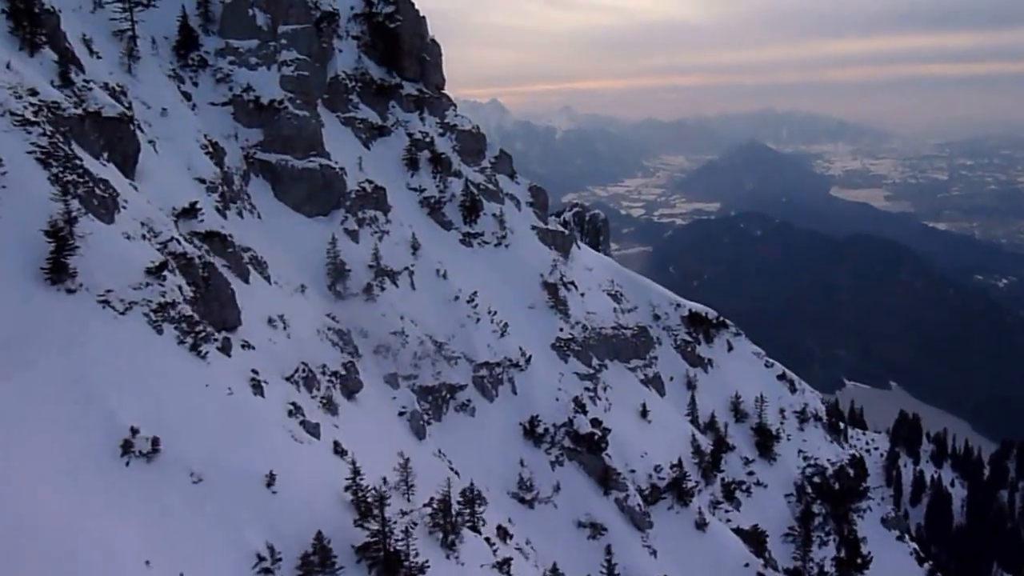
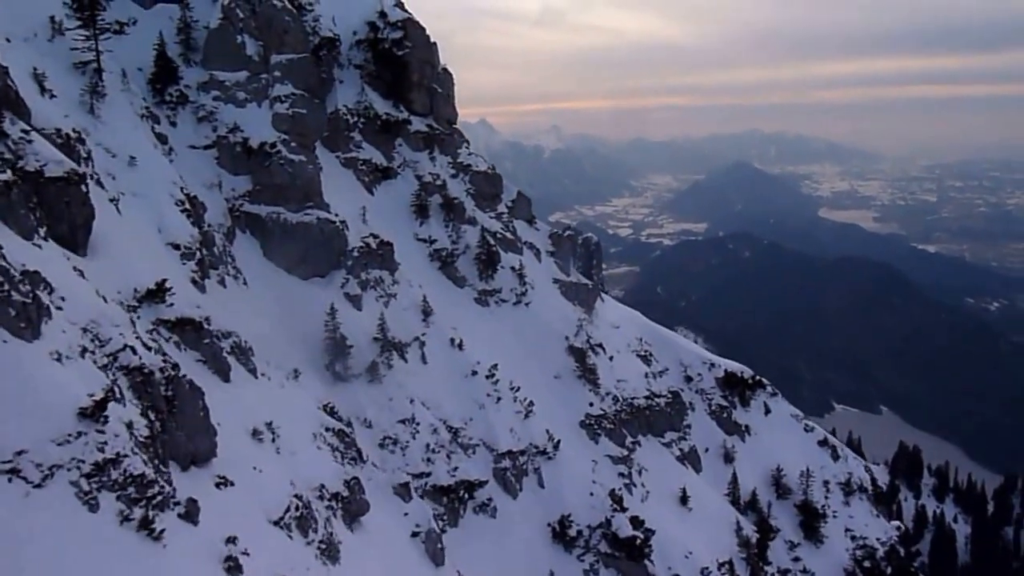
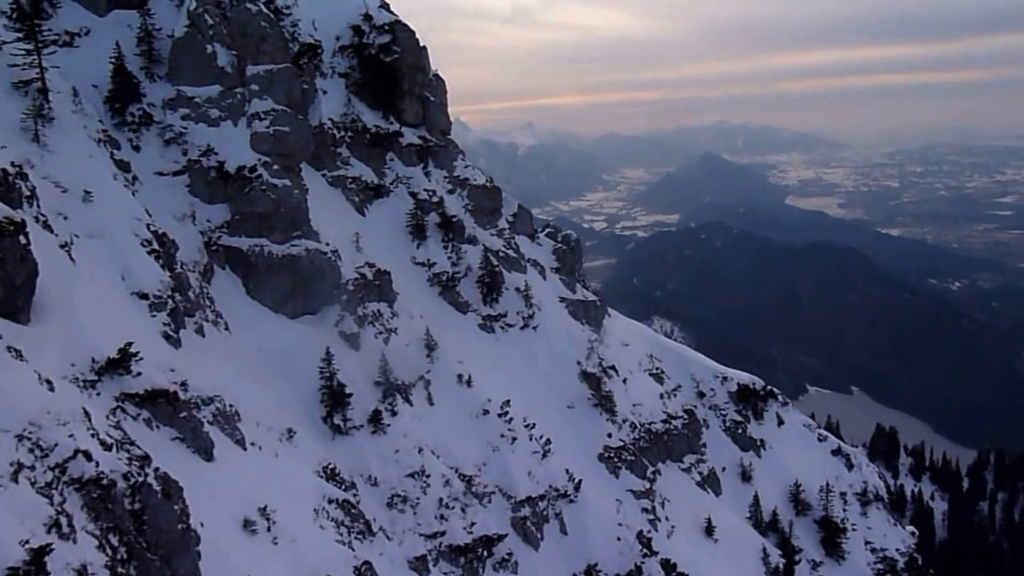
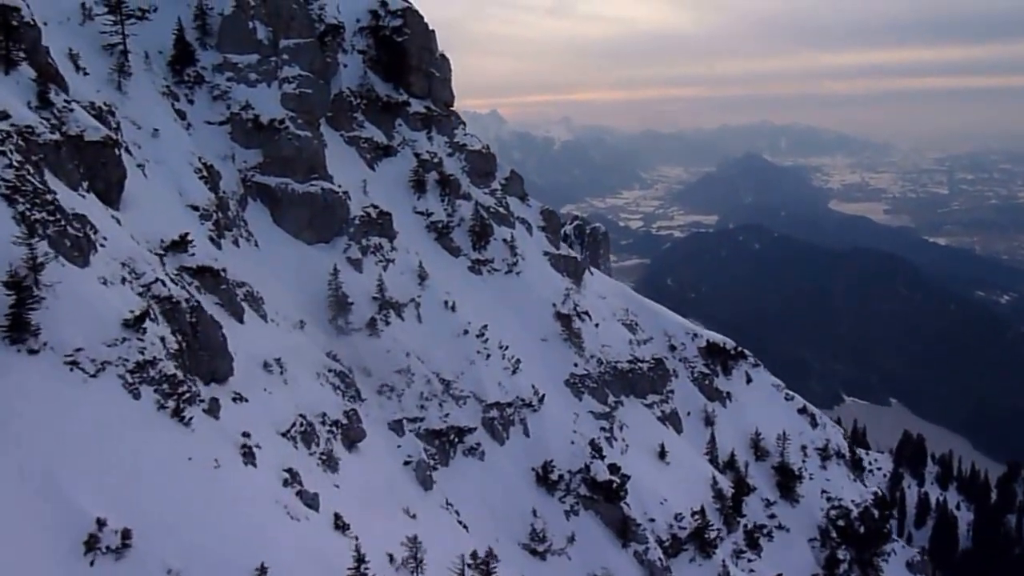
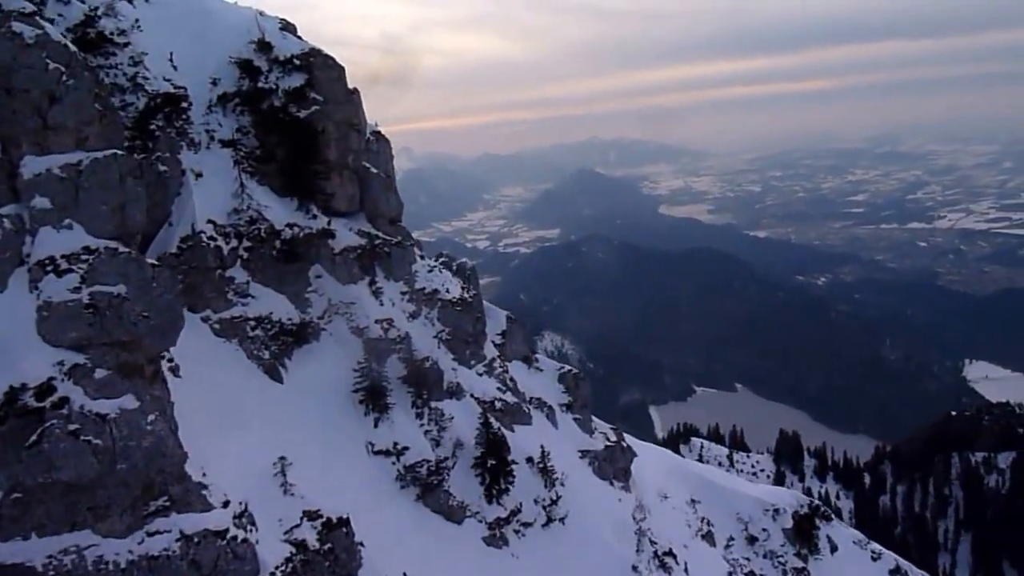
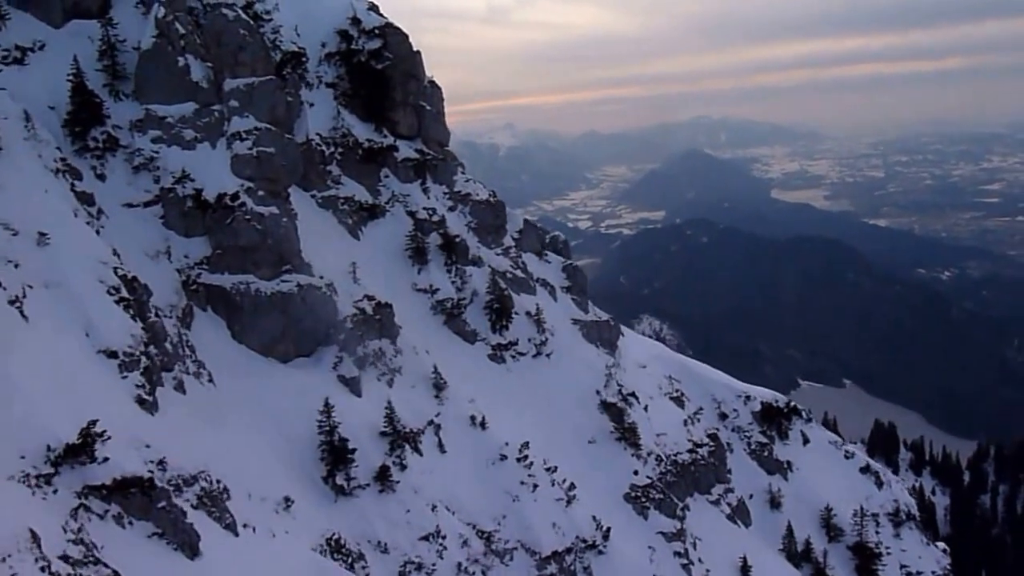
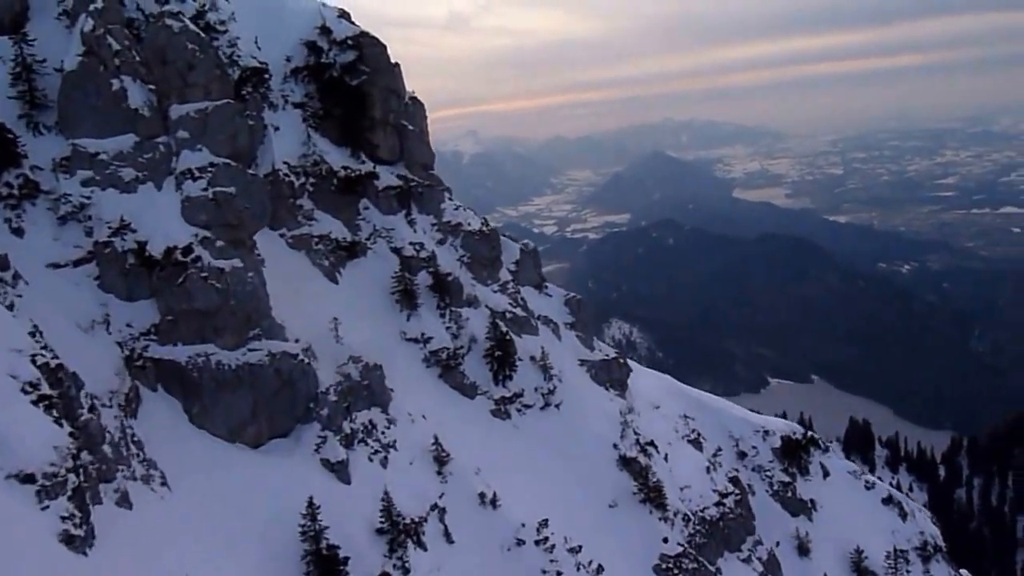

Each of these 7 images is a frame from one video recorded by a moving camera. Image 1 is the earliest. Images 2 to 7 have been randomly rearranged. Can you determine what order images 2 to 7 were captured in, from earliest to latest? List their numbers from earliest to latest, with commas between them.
4, 2, 3, 6, 7, 5
